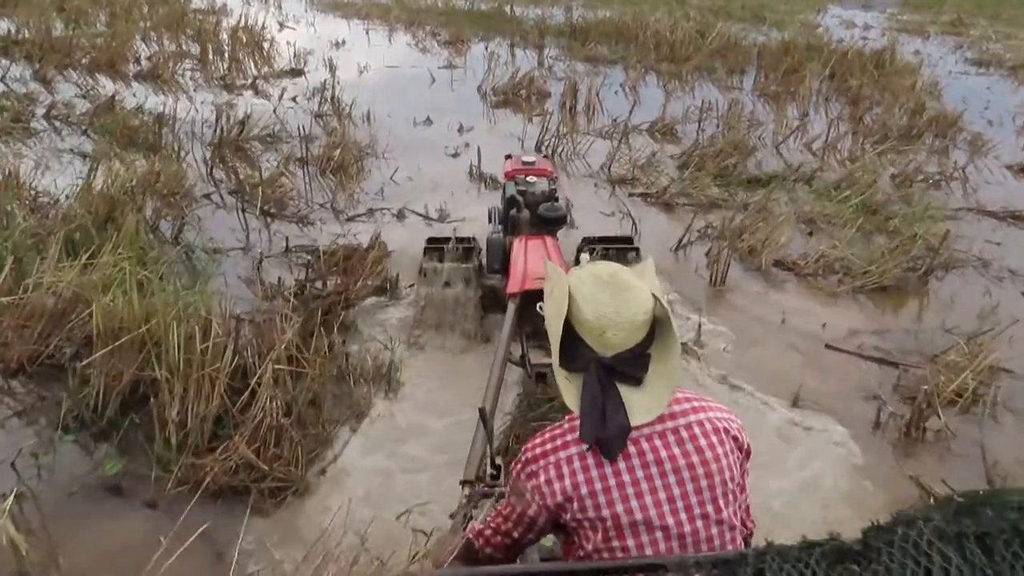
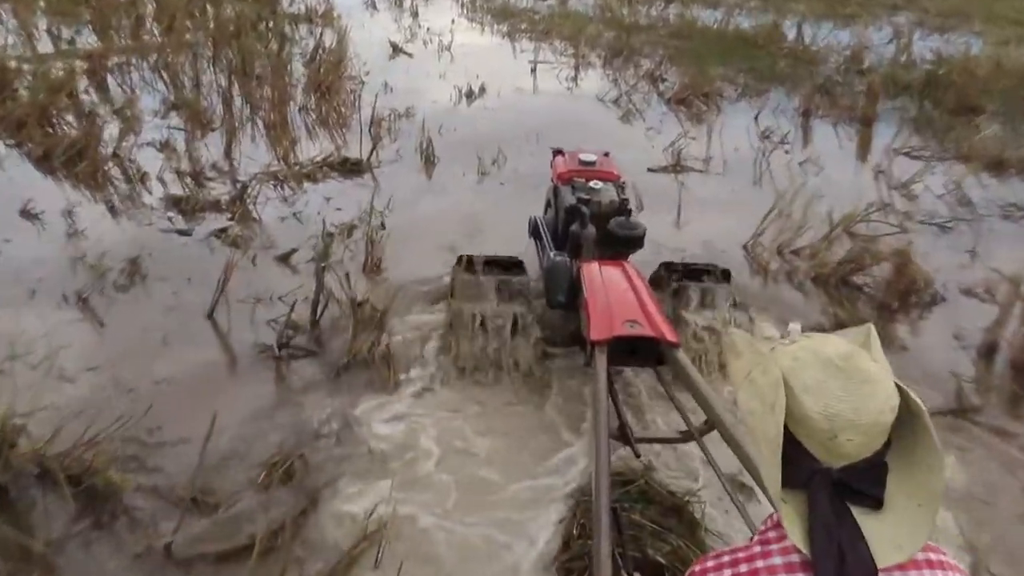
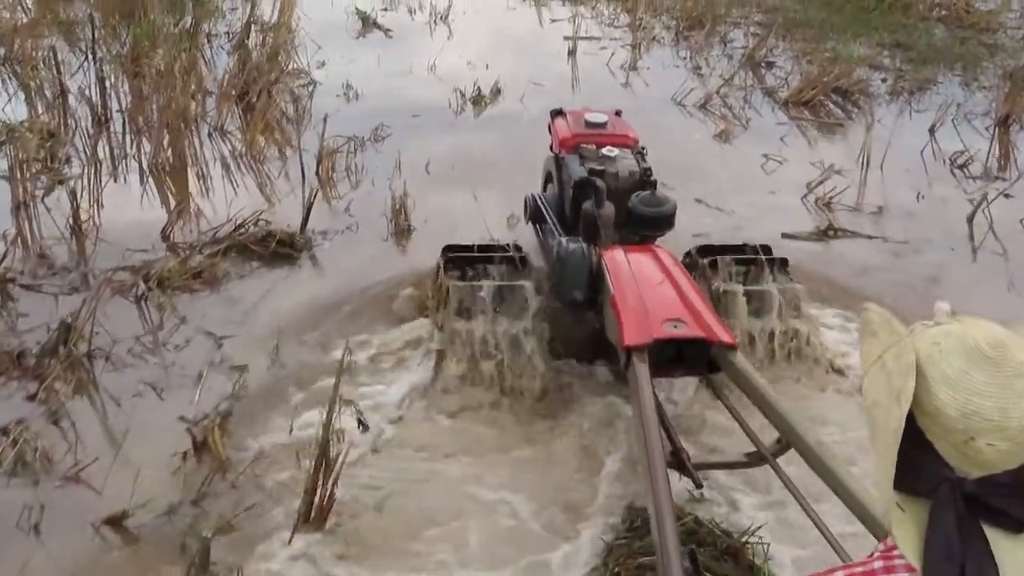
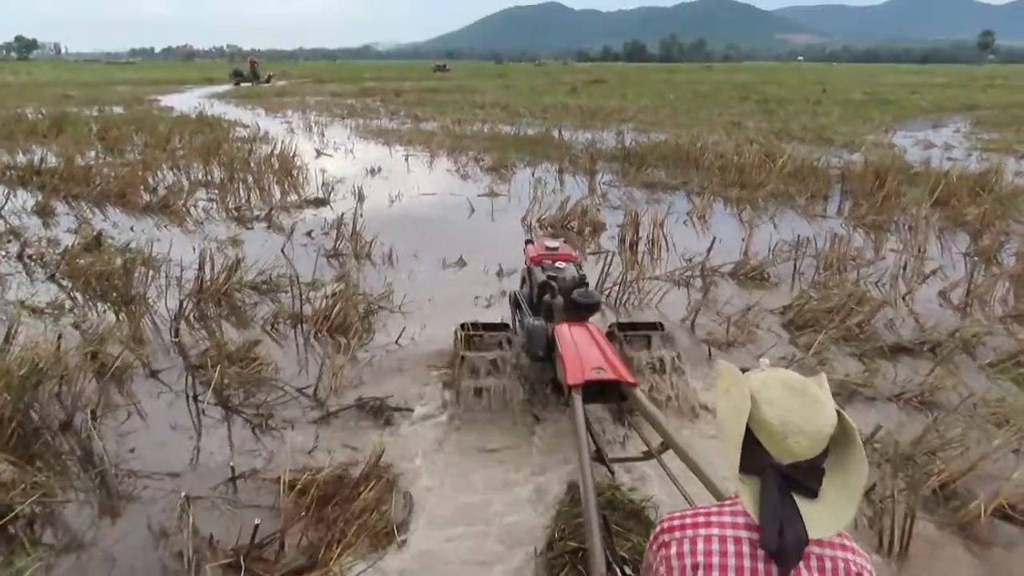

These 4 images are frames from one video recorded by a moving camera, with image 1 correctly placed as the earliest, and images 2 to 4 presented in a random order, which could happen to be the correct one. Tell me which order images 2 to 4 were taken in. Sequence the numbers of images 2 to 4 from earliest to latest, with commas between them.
4, 2, 3
